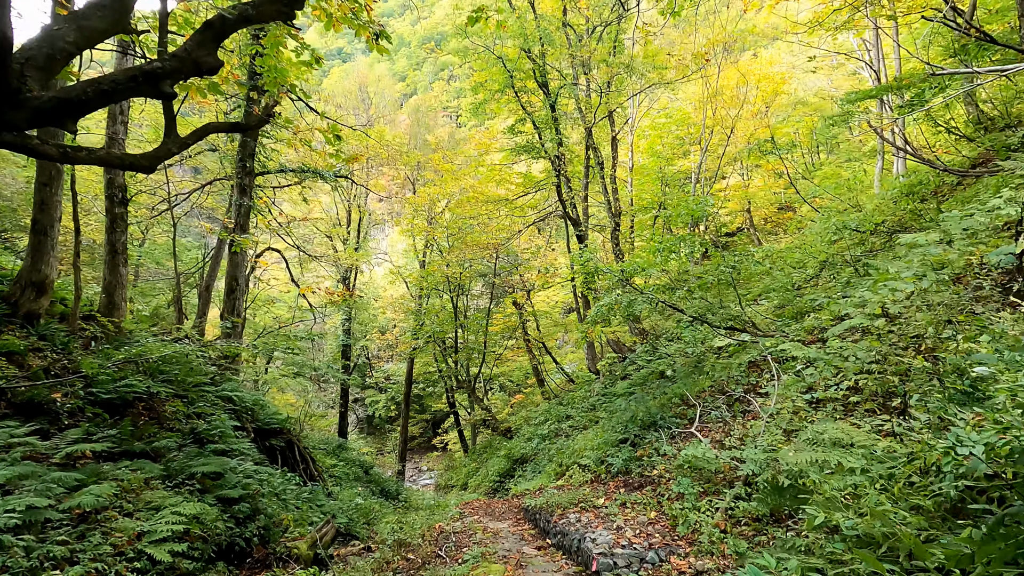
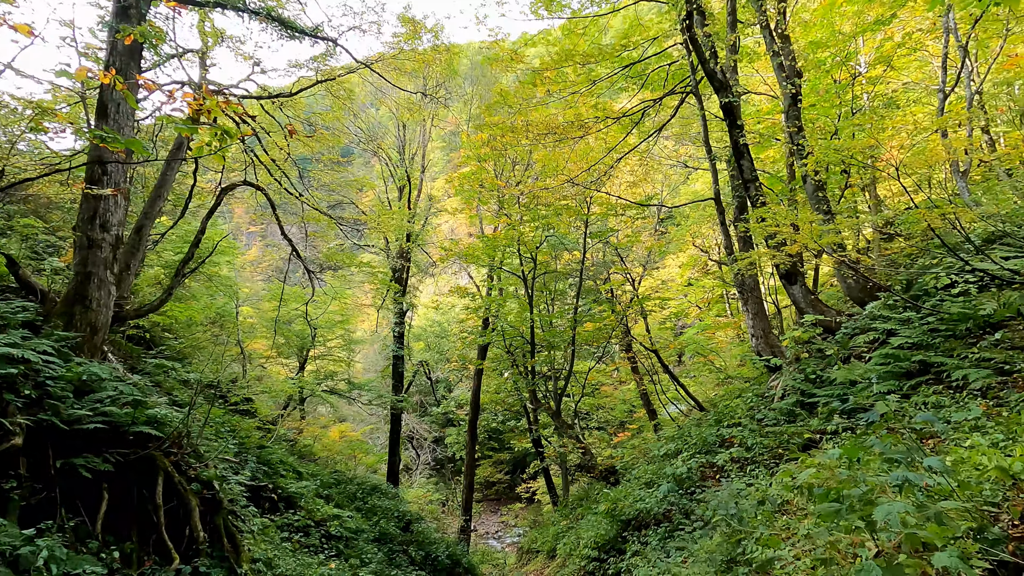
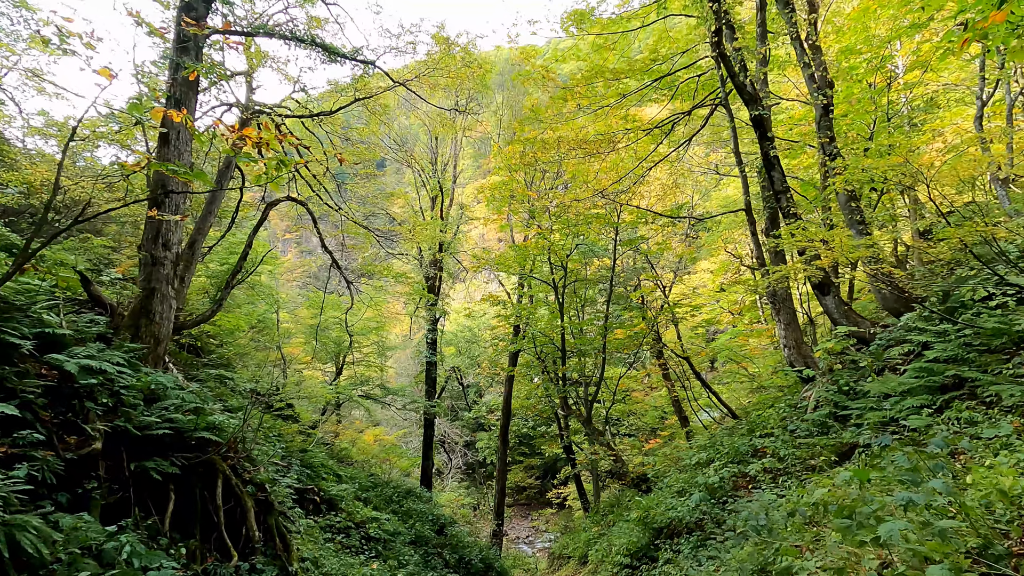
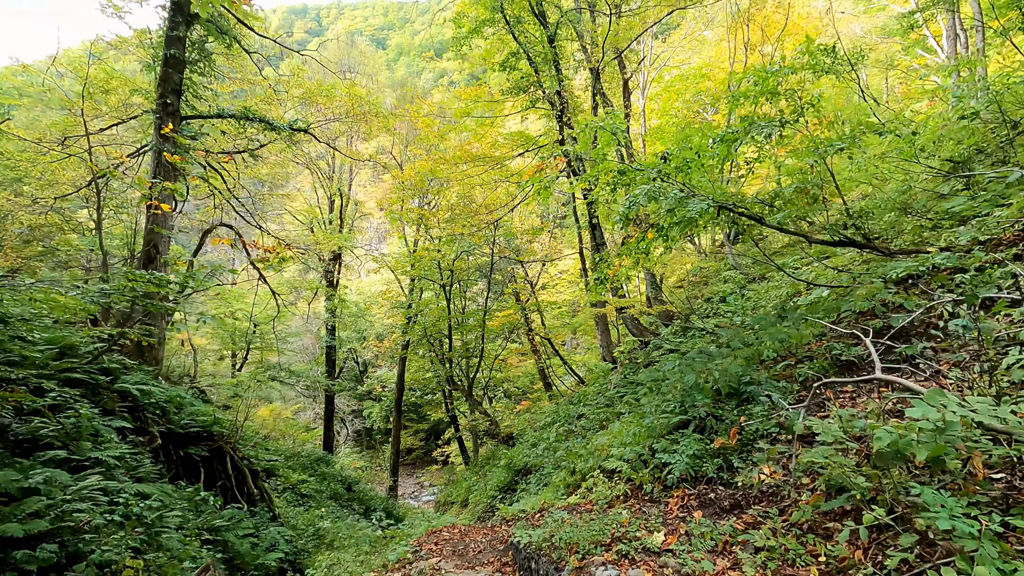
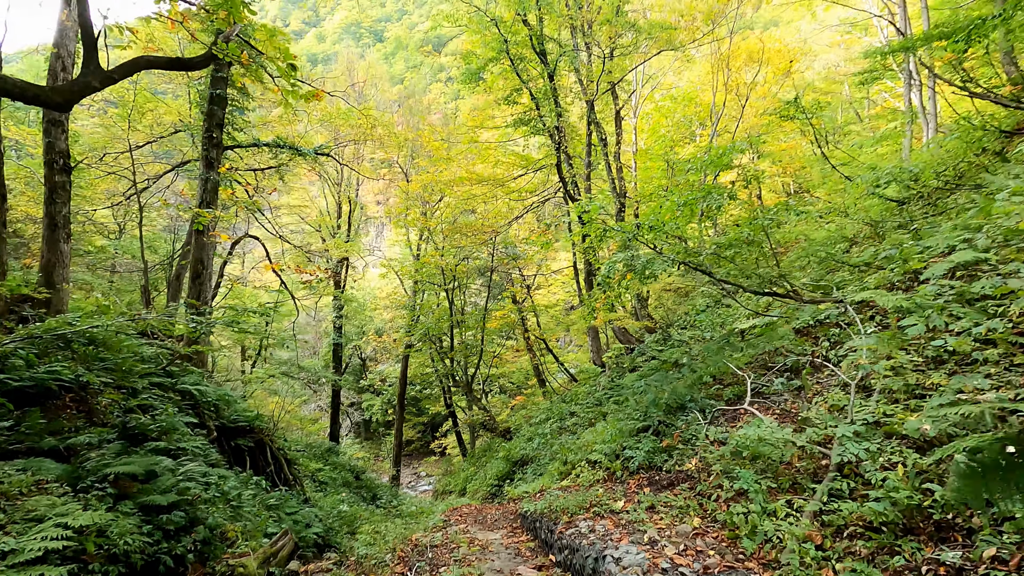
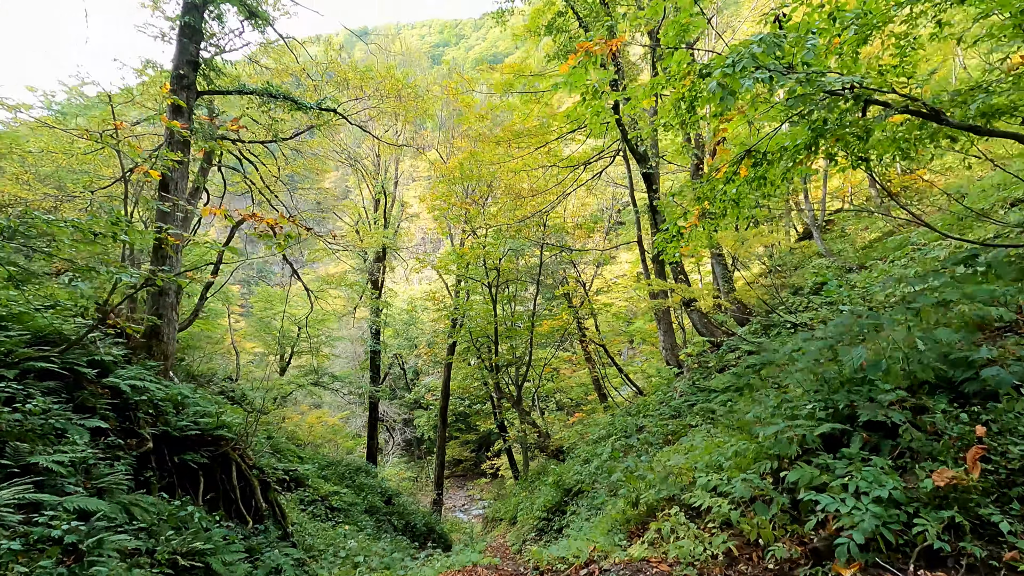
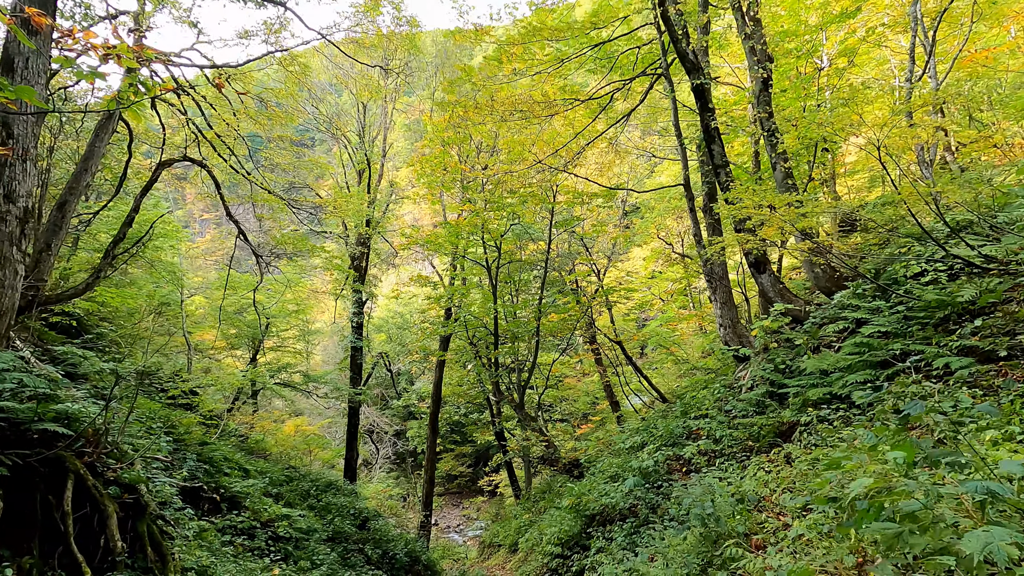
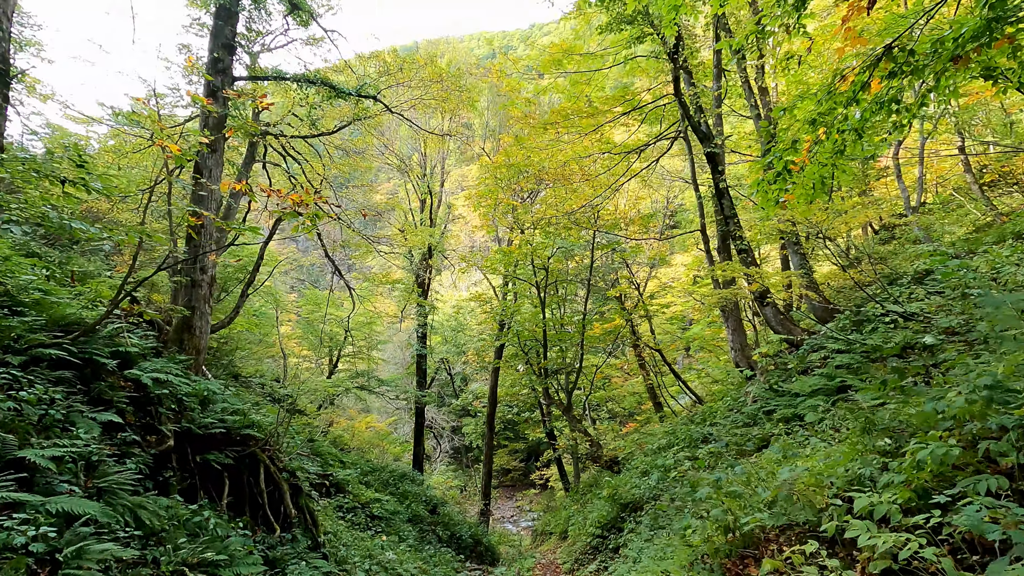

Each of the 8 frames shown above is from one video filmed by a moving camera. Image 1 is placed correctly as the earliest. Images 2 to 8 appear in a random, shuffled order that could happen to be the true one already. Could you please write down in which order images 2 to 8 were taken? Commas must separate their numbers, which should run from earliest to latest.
5, 4, 6, 8, 3, 2, 7
